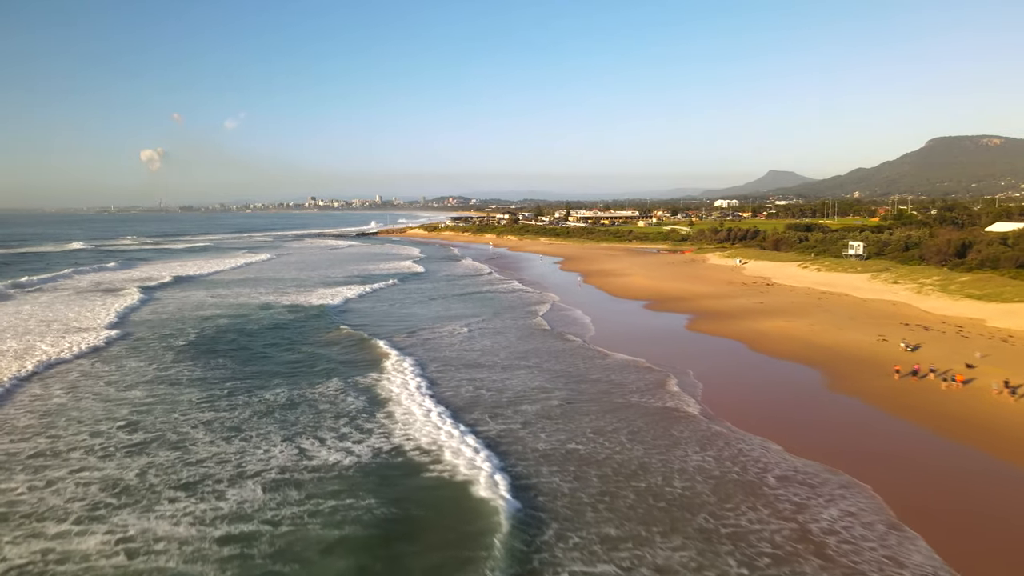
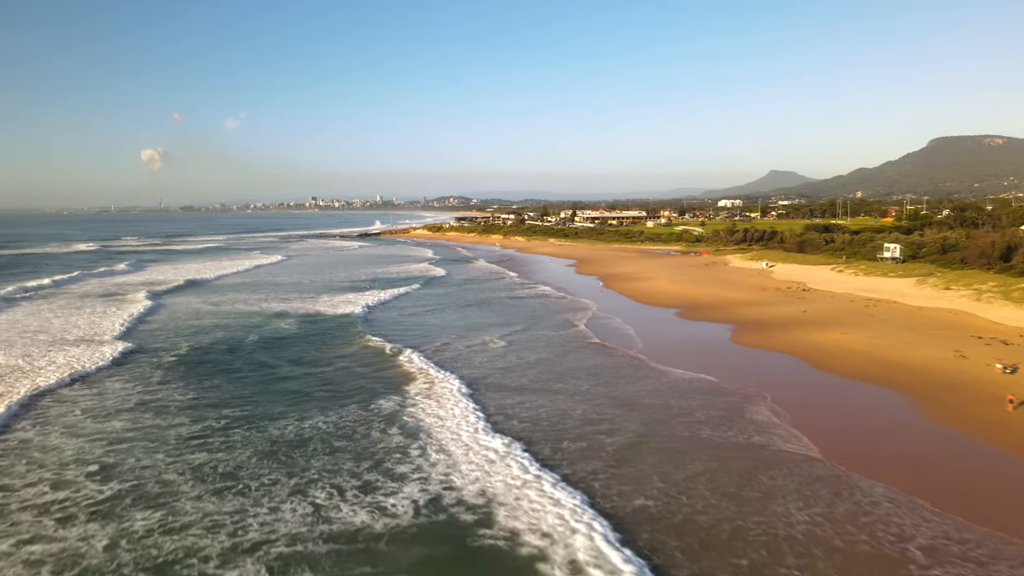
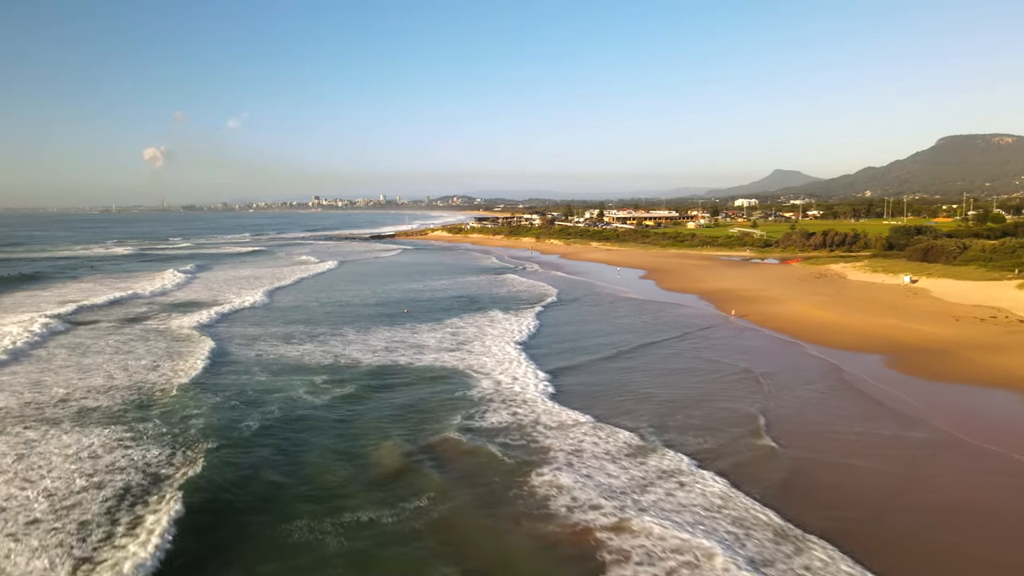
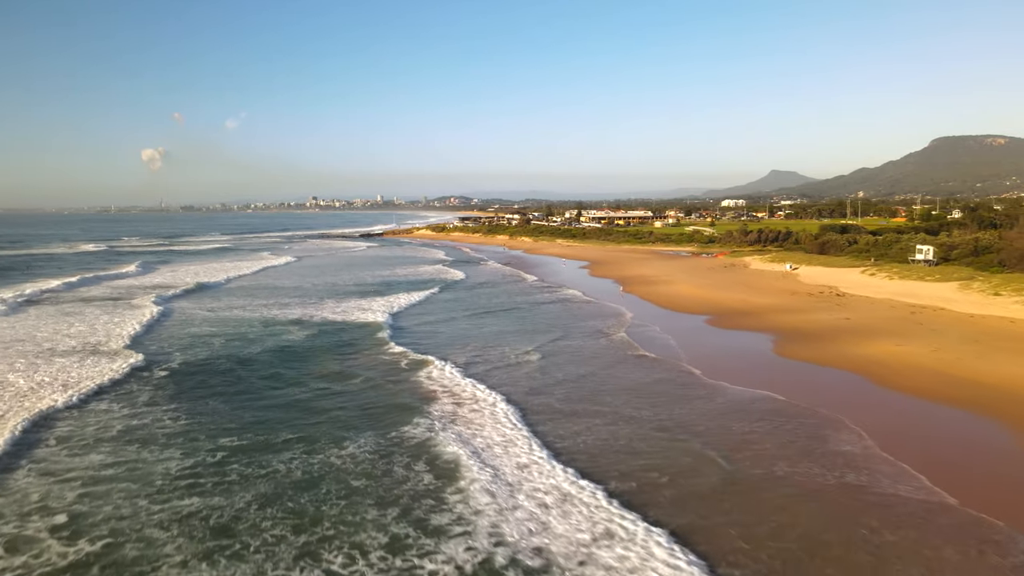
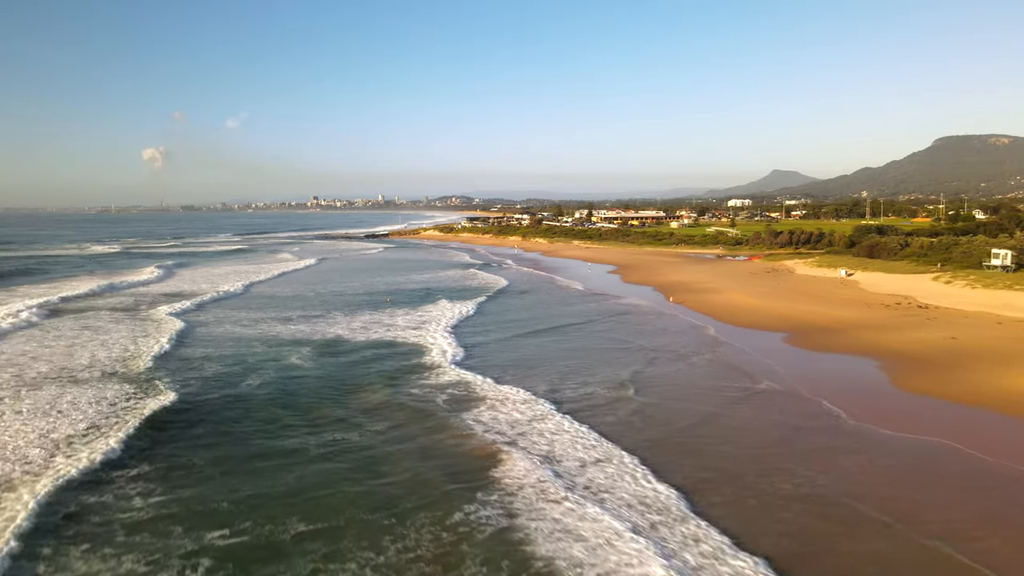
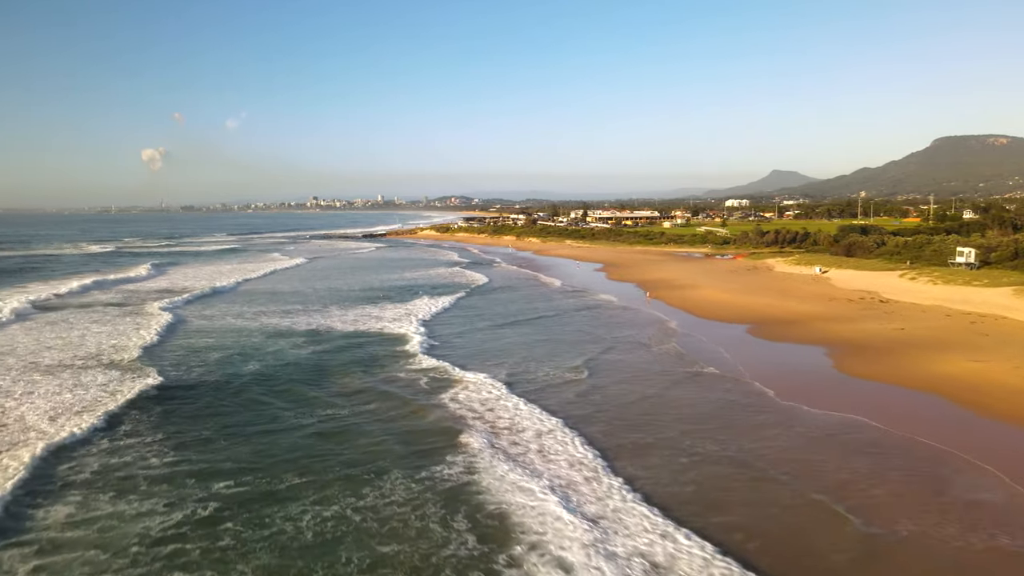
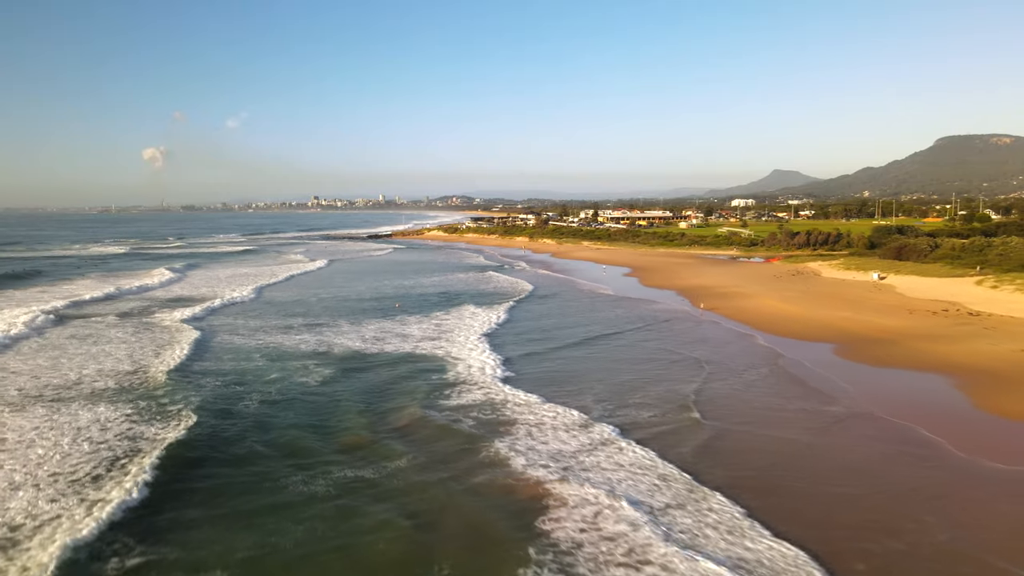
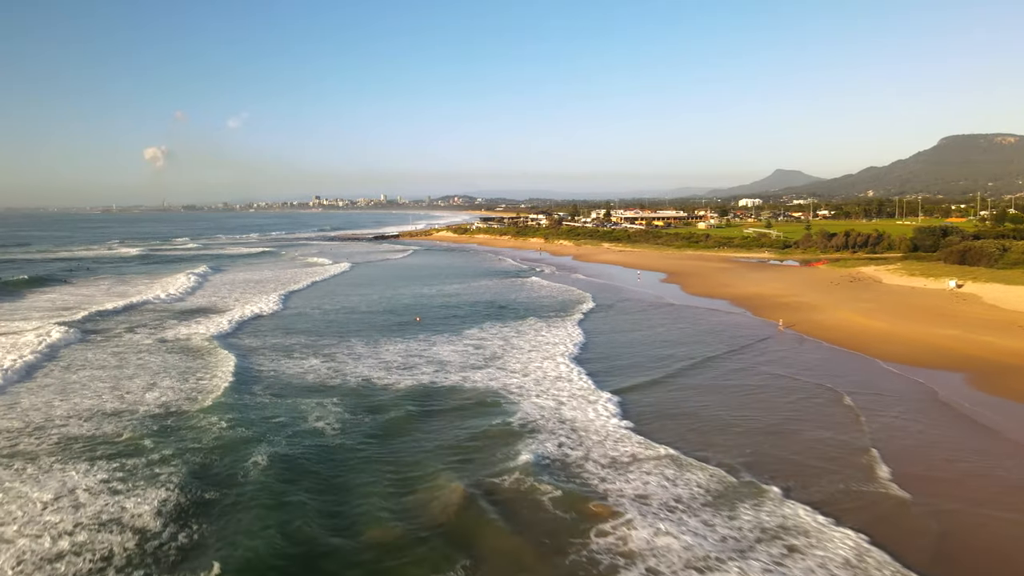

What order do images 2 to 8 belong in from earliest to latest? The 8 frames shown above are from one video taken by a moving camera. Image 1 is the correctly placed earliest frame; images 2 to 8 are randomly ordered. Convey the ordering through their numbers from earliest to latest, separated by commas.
2, 4, 6, 5, 7, 3, 8
